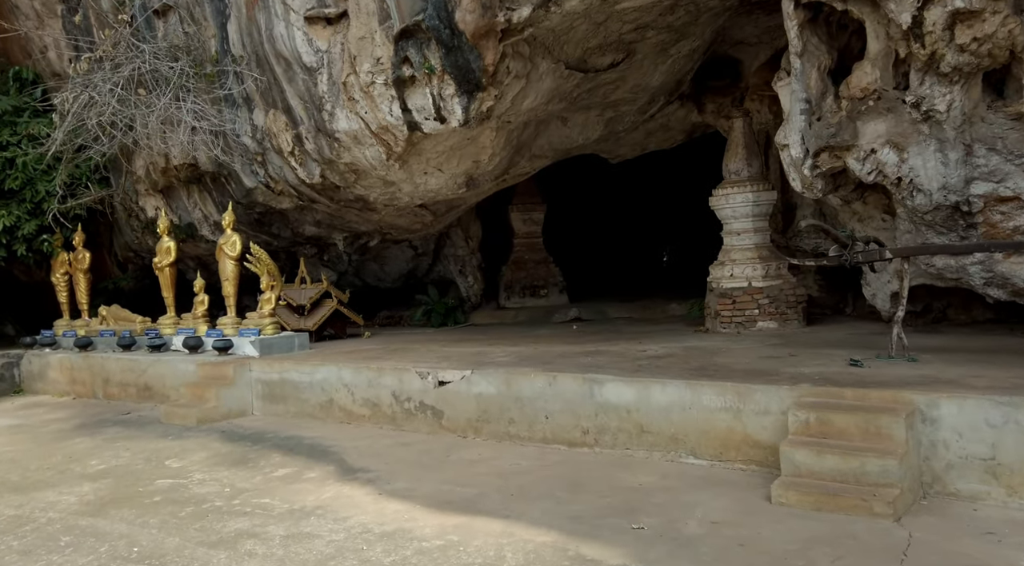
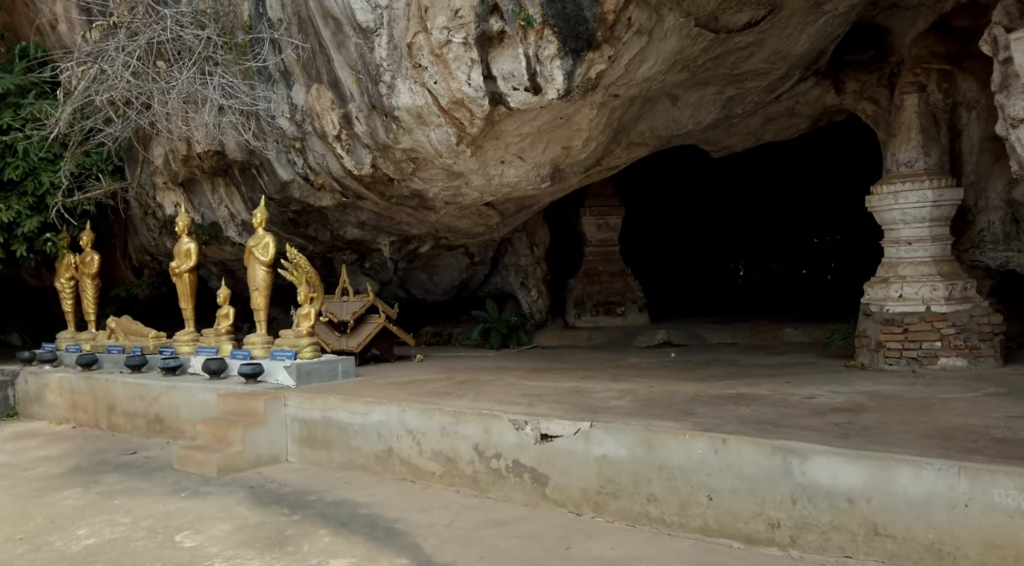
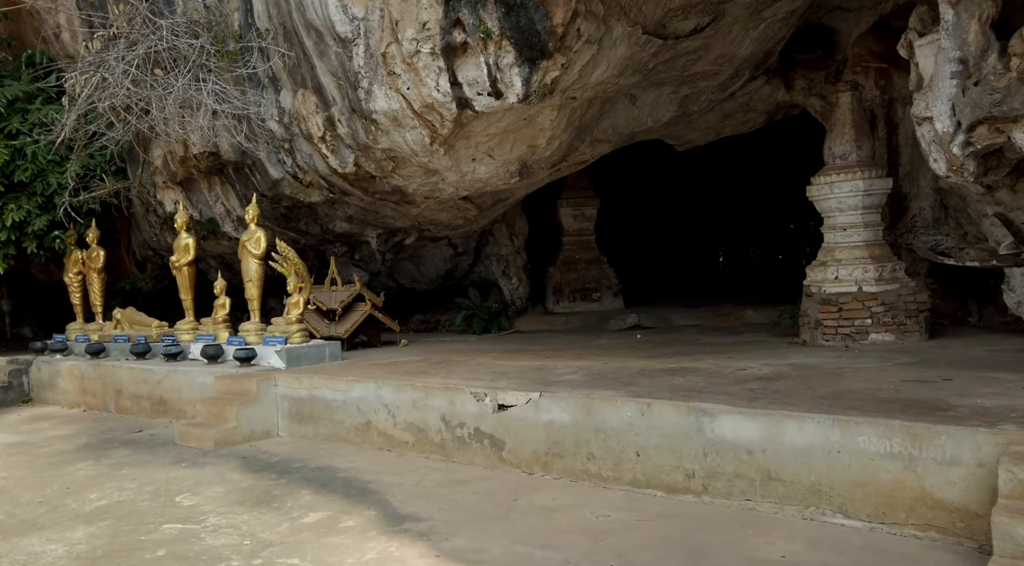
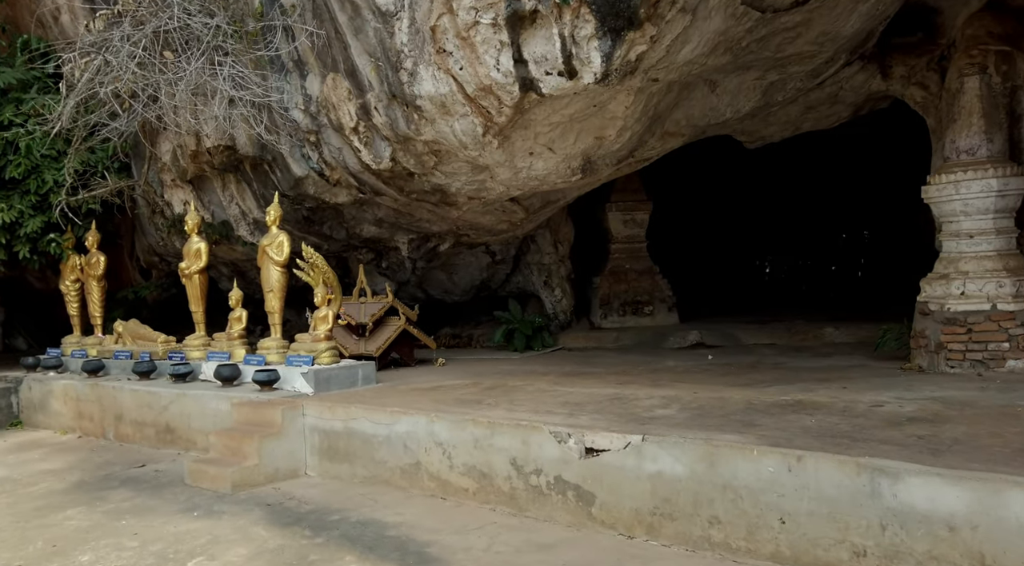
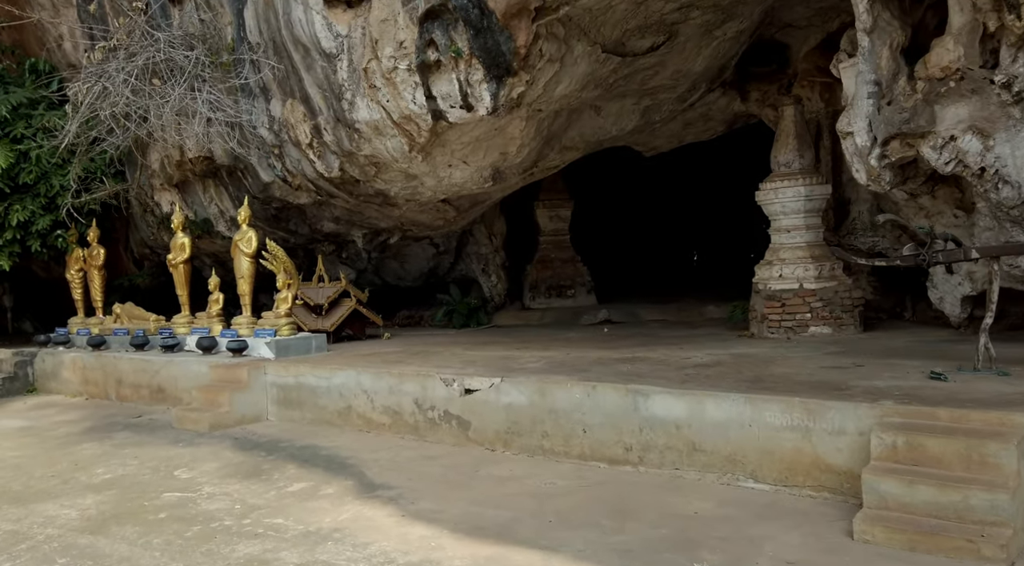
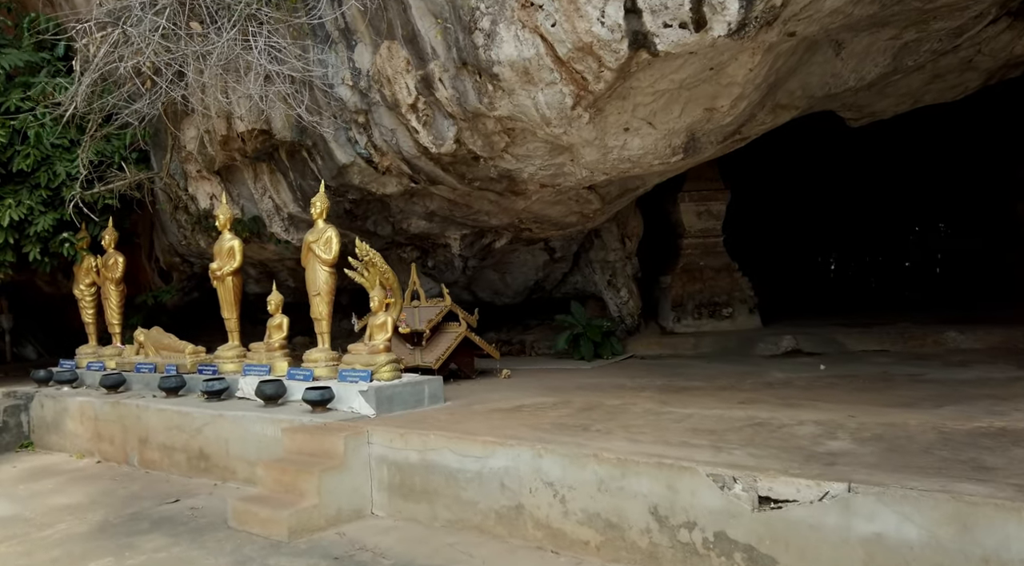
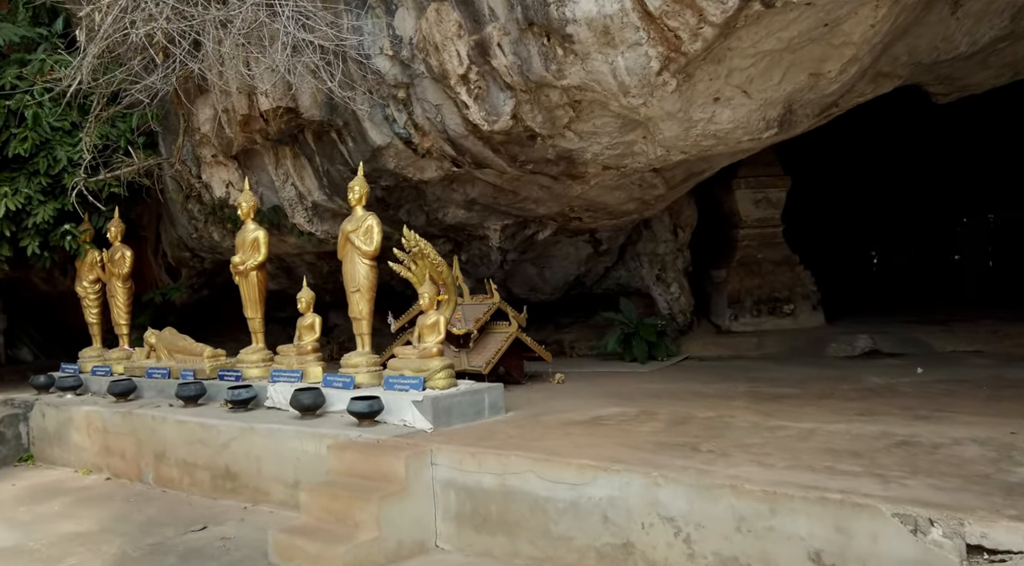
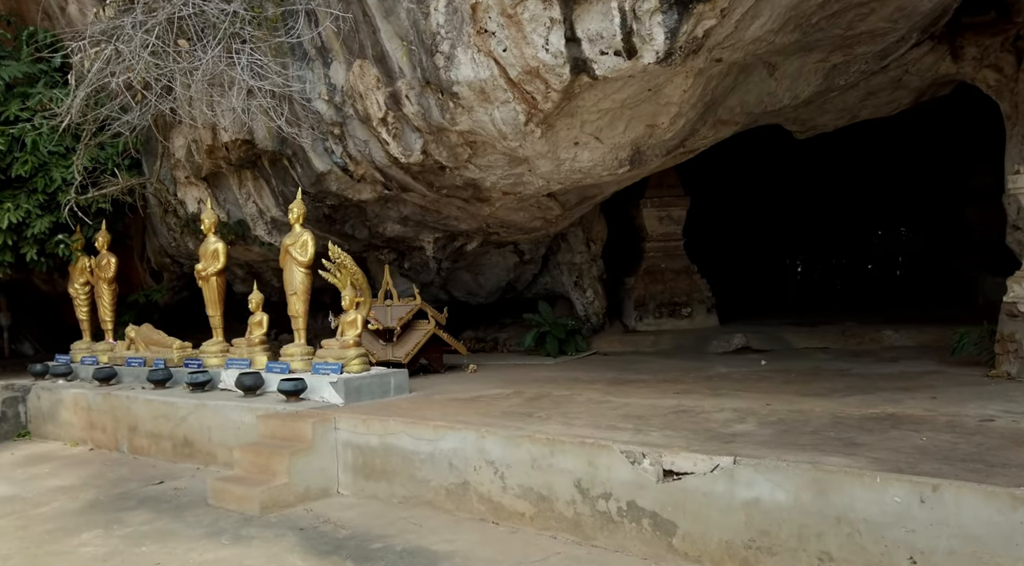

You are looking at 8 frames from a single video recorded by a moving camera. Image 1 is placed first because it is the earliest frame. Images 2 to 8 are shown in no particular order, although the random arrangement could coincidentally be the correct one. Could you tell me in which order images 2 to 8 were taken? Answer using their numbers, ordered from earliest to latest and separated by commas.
5, 3, 2, 4, 8, 6, 7
